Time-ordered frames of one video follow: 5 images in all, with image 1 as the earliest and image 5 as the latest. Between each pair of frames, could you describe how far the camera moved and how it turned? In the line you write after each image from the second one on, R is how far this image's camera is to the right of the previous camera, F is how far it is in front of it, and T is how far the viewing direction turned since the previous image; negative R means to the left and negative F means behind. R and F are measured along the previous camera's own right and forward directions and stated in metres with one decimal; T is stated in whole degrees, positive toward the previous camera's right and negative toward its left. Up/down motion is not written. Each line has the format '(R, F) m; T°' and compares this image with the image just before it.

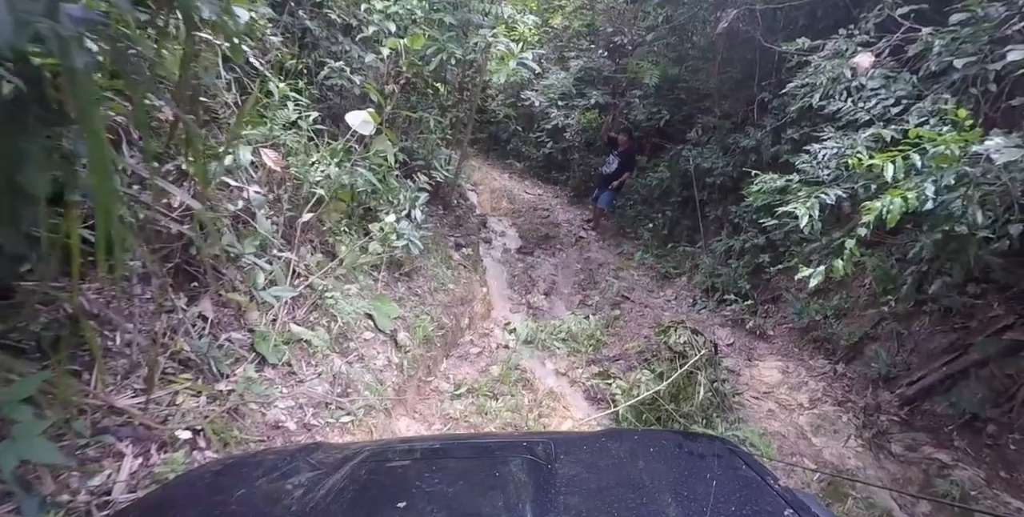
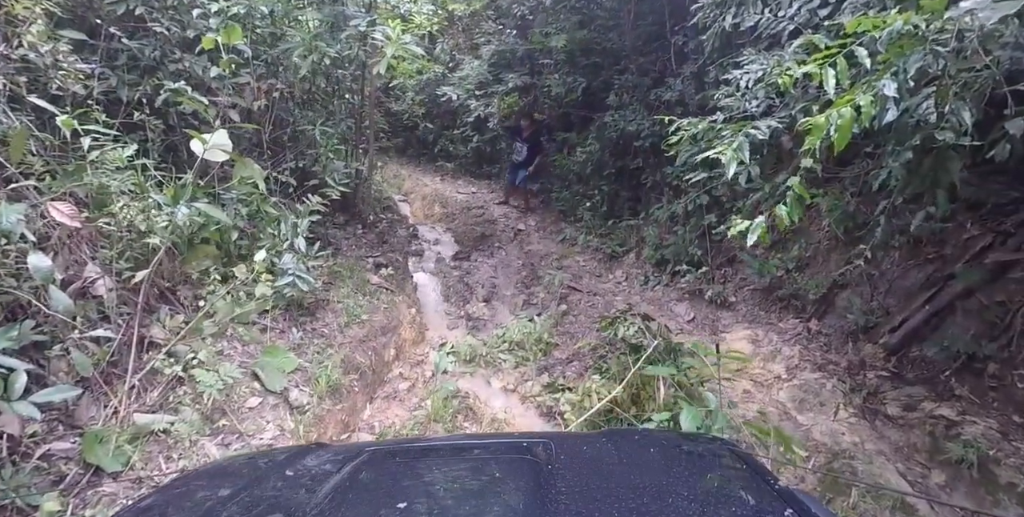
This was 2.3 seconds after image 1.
(+0.4, +0.6) m; +4°
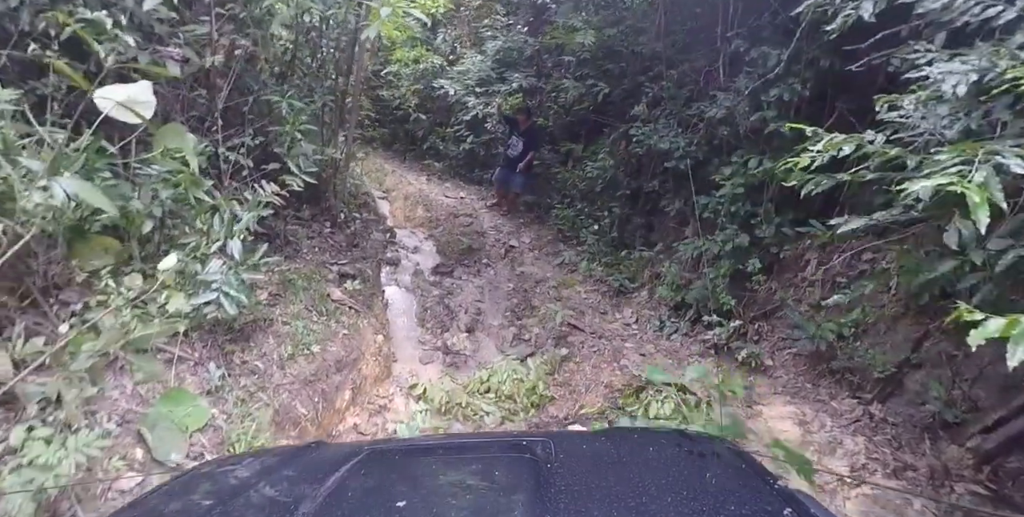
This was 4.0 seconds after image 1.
(-0.2, +0.9) m; +3°
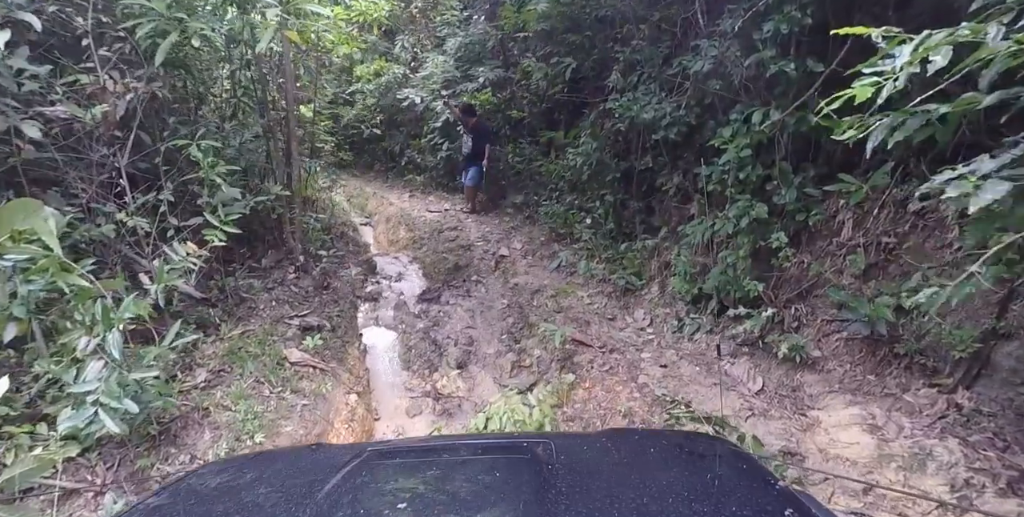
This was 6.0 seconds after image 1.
(+0.2, +0.6) m; -1°
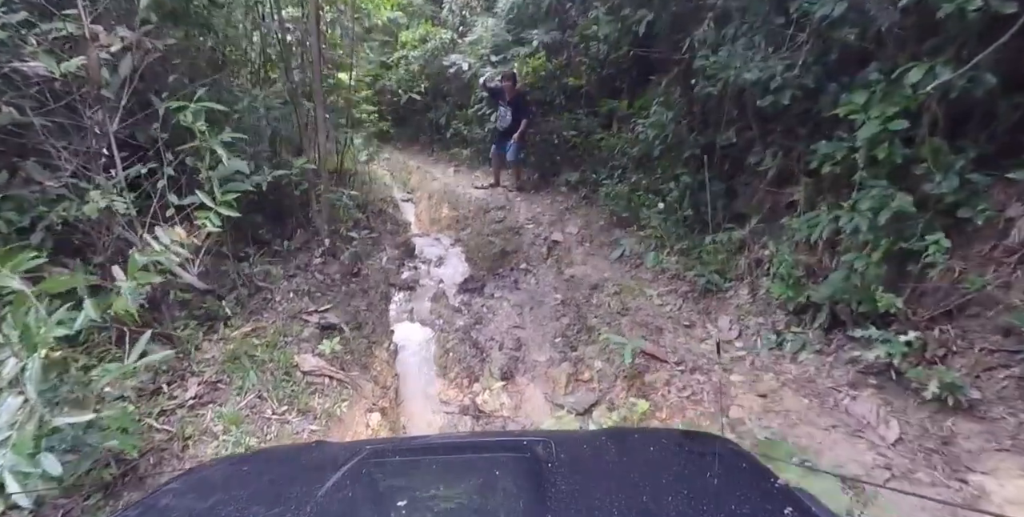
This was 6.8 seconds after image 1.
(-0.1, +0.7) m; -5°
